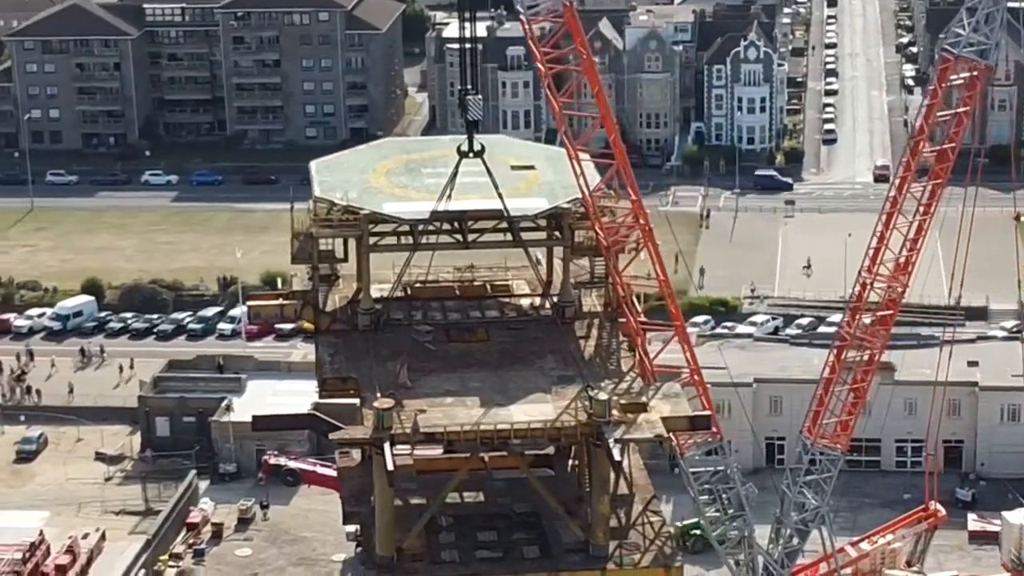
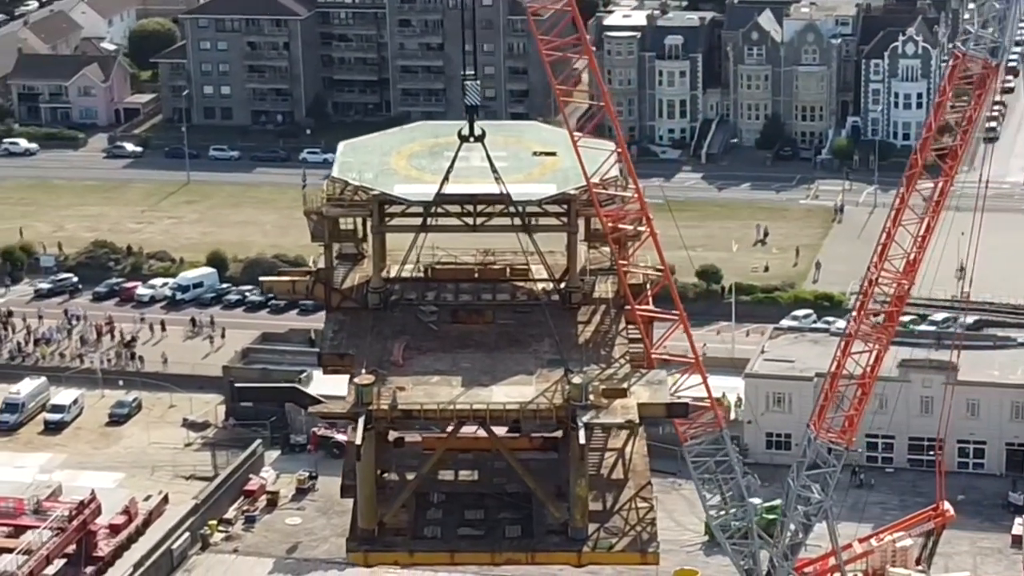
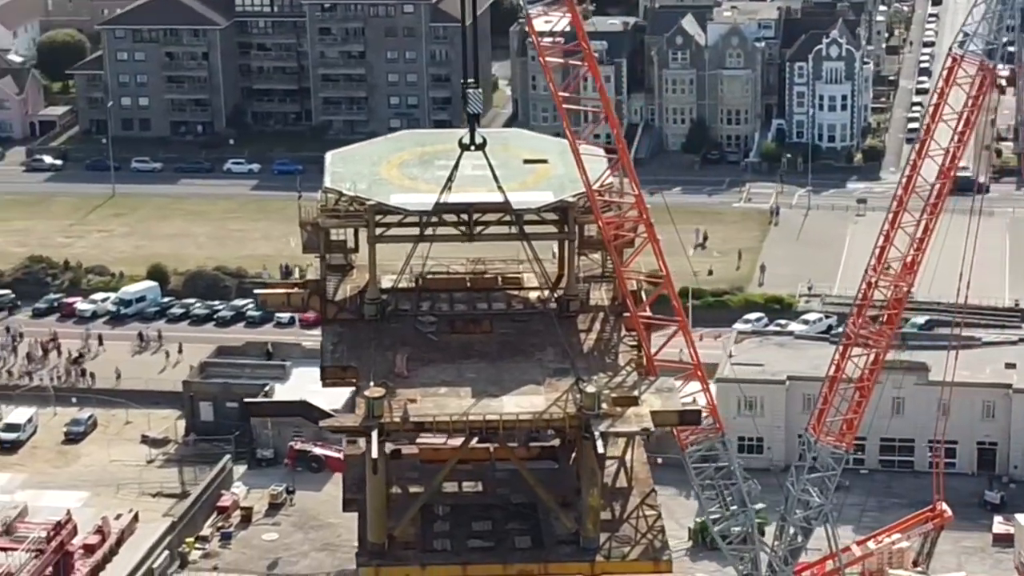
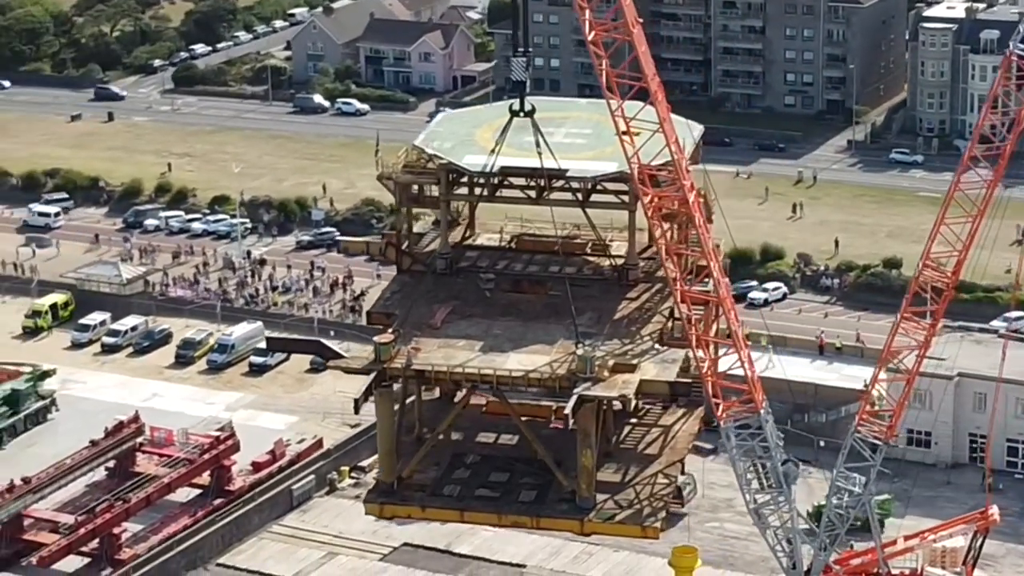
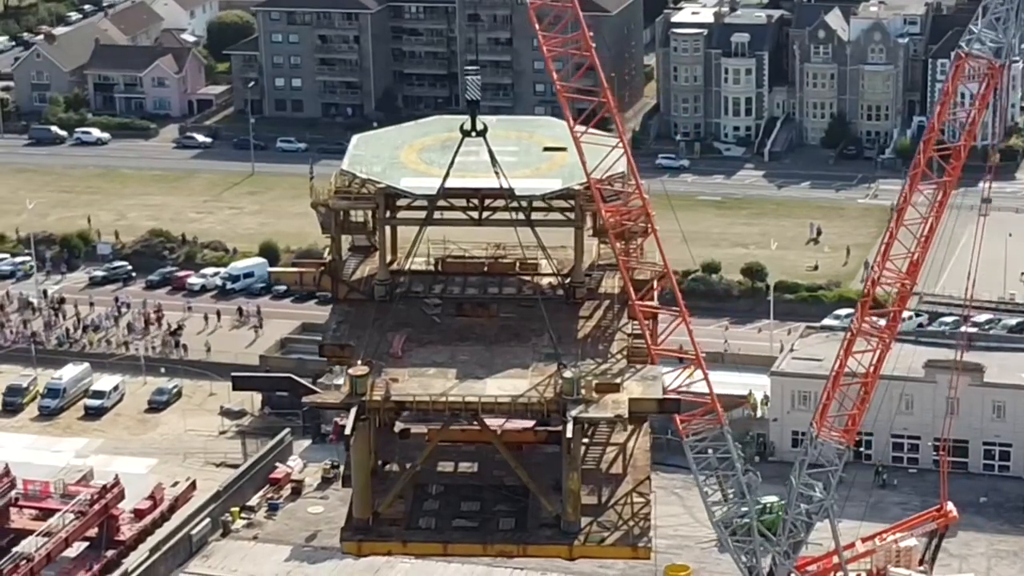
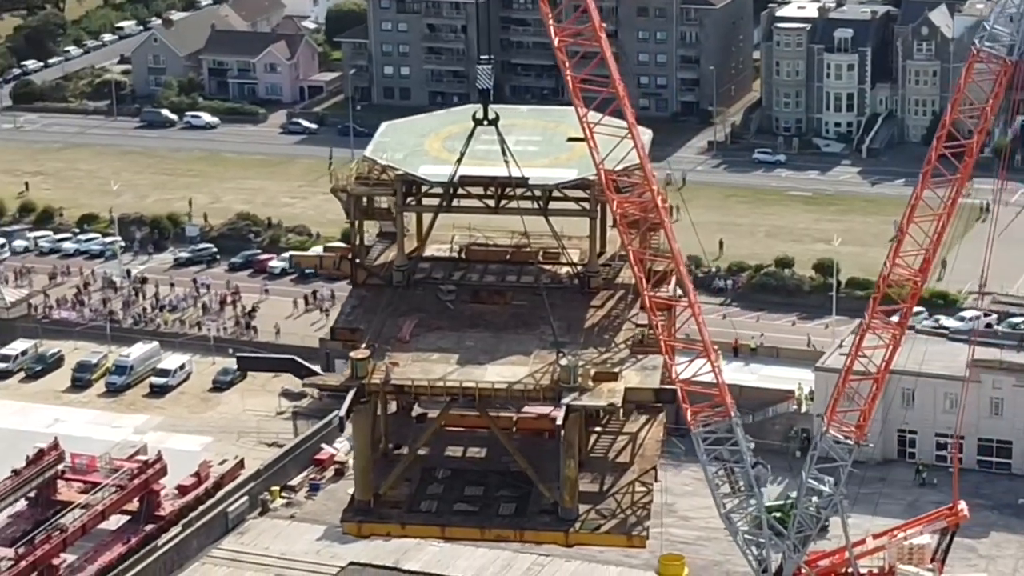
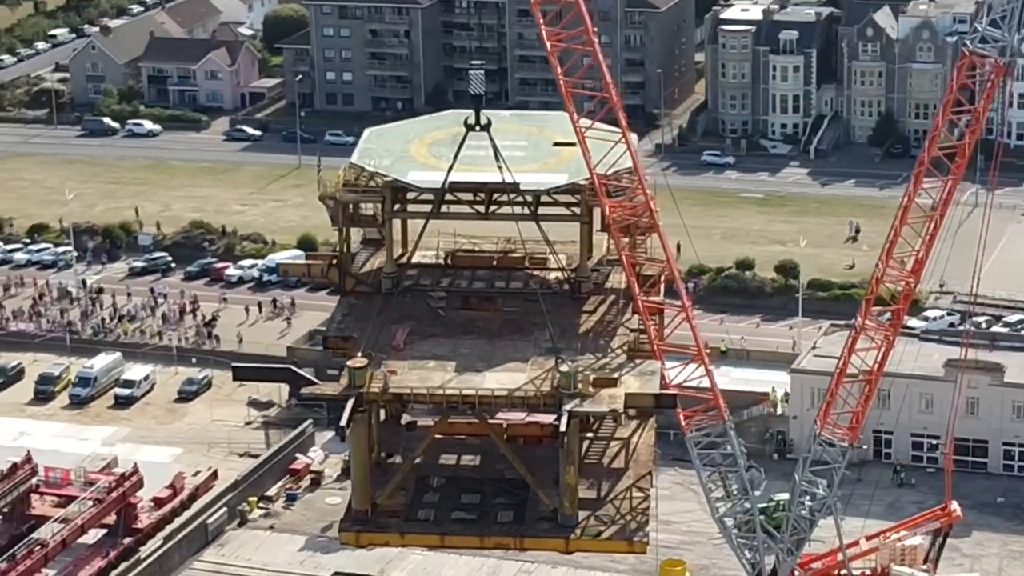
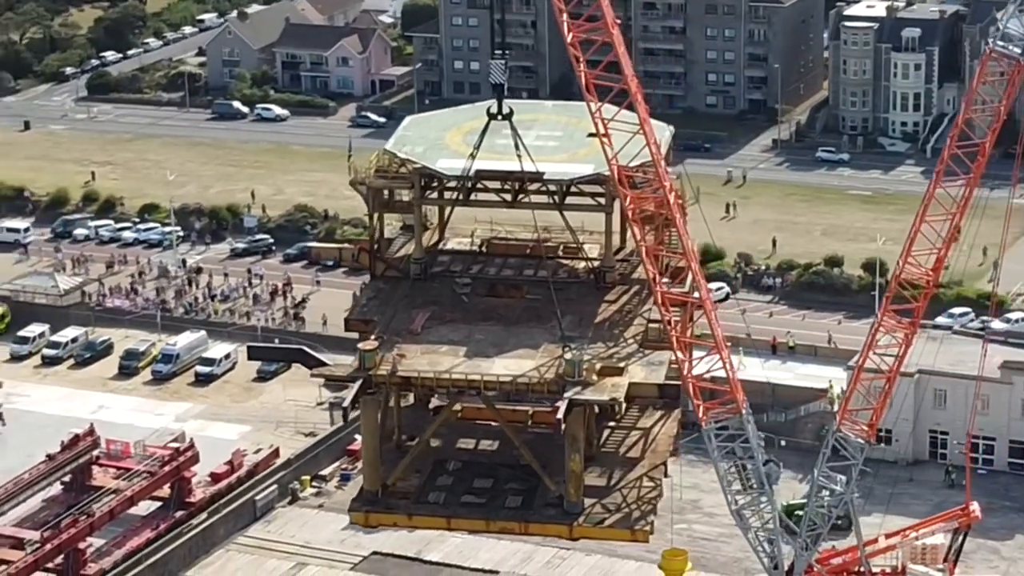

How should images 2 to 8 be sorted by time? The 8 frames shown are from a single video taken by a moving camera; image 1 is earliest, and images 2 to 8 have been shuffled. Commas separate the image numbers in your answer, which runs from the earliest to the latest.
3, 2, 5, 7, 6, 8, 4
